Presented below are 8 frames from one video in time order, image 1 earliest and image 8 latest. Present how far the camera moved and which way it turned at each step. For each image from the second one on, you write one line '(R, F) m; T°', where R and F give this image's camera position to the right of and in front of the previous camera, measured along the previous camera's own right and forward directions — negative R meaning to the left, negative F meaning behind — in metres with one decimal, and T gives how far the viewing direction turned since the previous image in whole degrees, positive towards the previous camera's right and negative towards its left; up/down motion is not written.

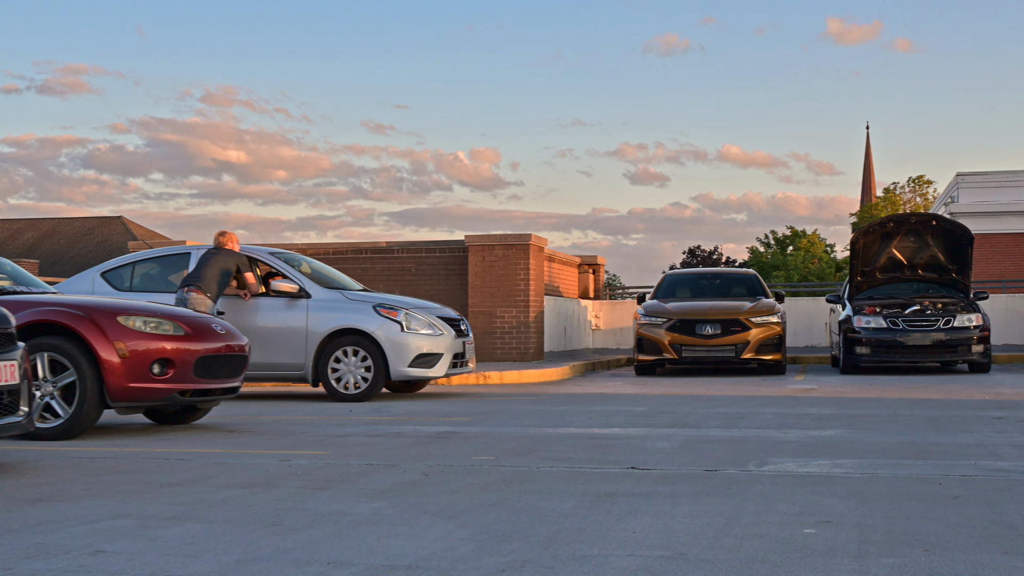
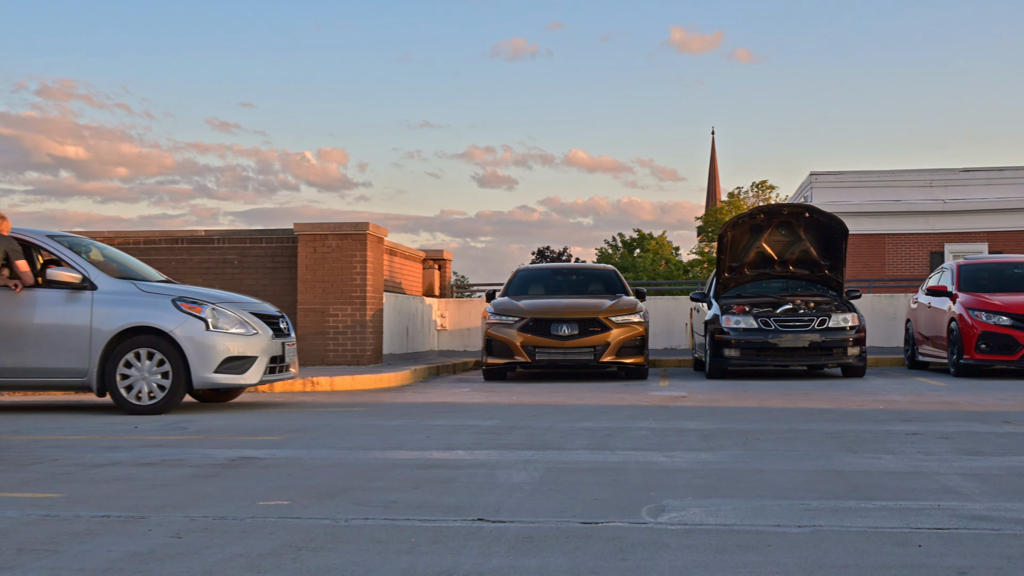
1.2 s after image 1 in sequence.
(+0.1, +1.6) m; +7°
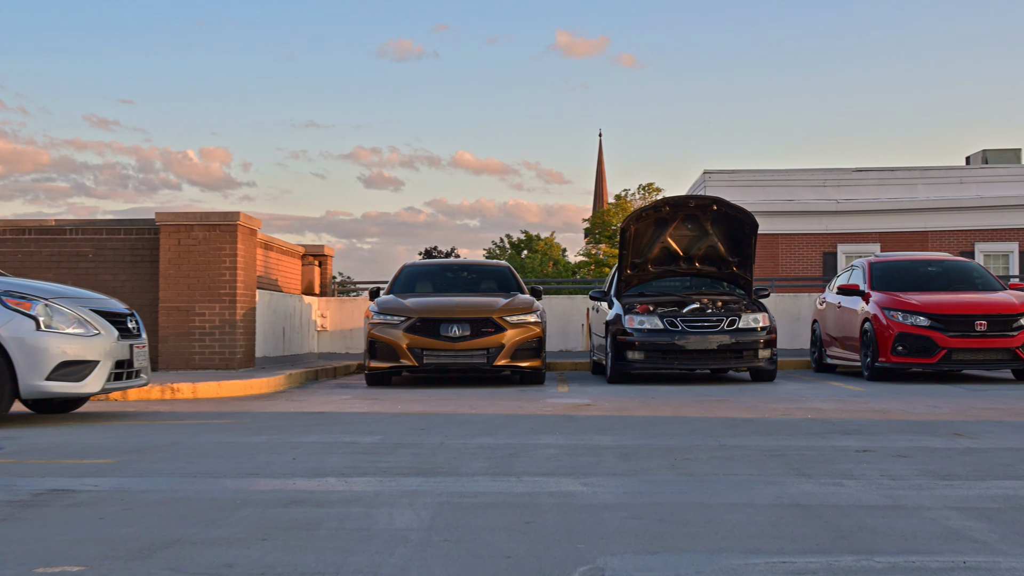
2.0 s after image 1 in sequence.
(0.0, +1.1) m; +5°
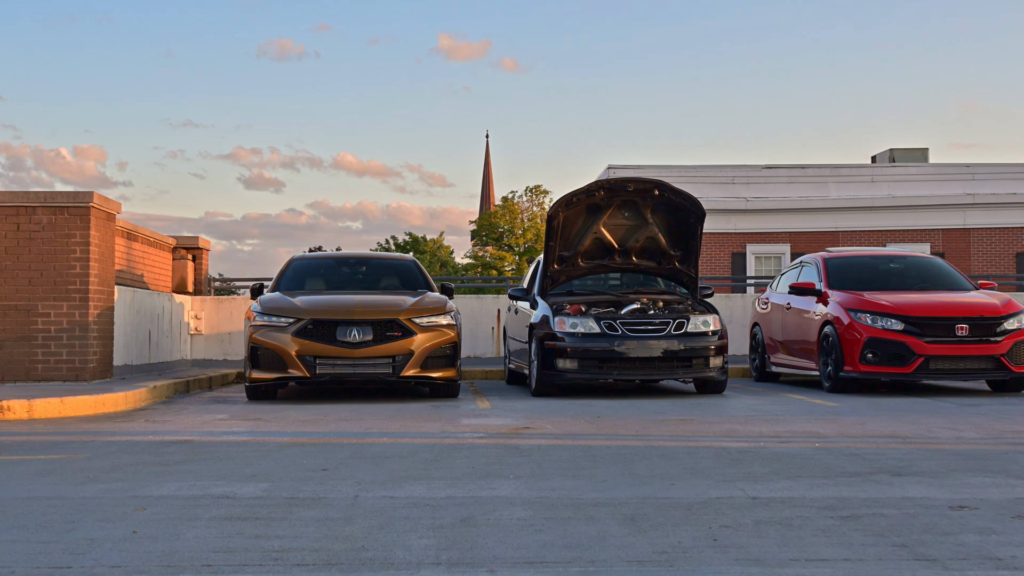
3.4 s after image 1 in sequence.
(-0.2, +1.9) m; +5°
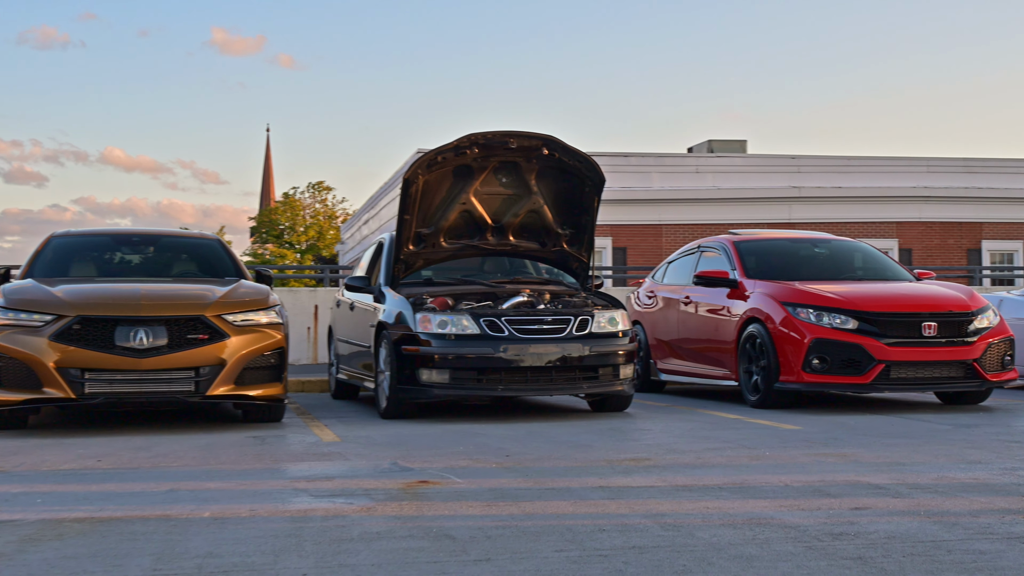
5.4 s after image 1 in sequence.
(-0.4, +2.7) m; +10°
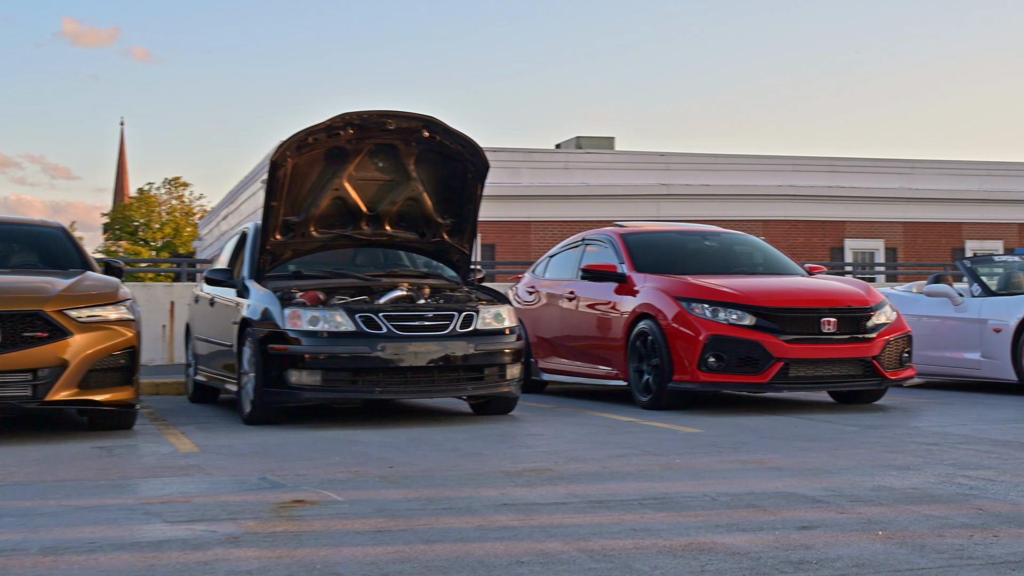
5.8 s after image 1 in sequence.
(-0.1, +0.6) m; +6°
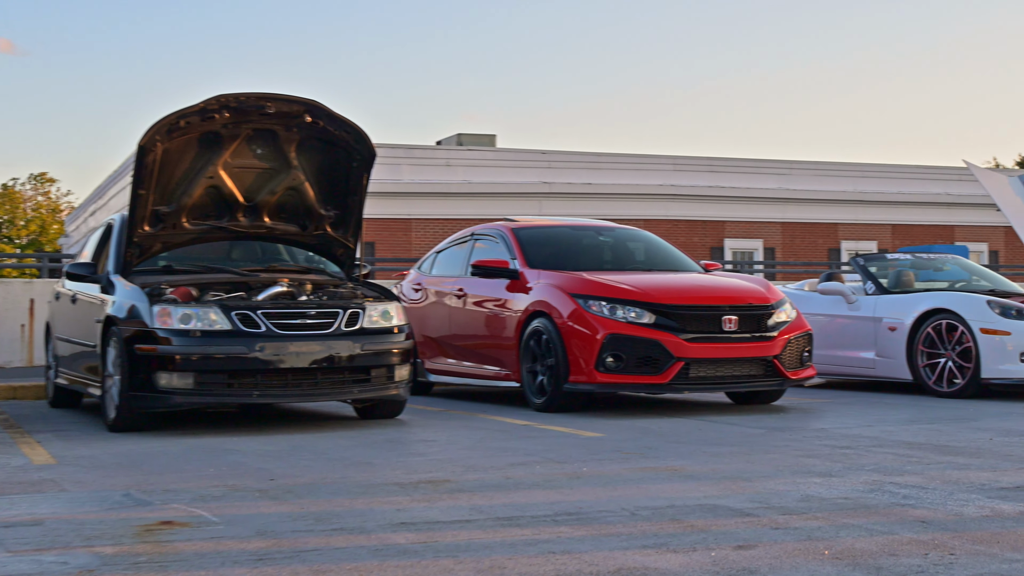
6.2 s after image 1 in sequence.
(-0.1, +0.4) m; +5°
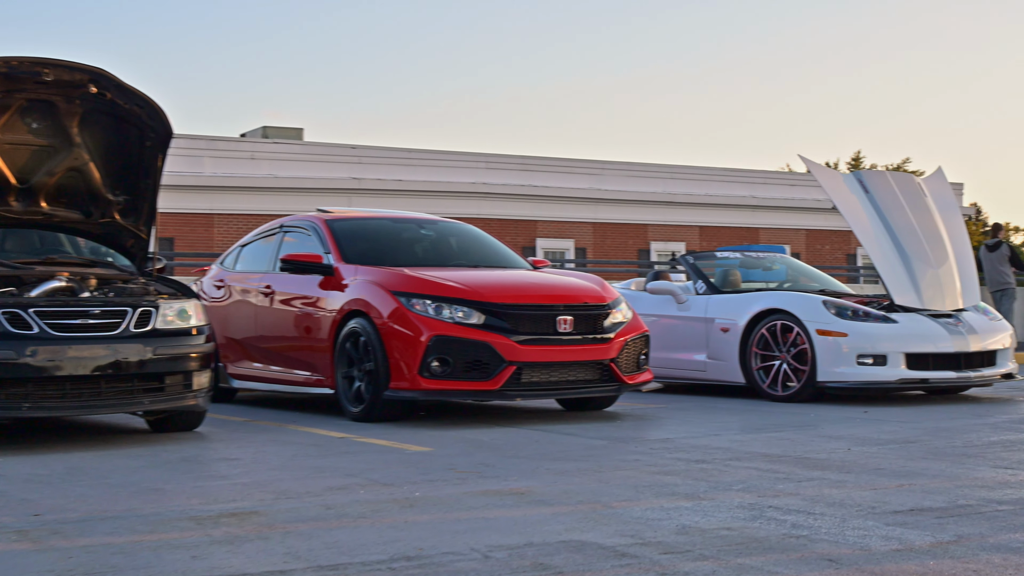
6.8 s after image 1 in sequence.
(-0.1, +0.7) m; +8°
